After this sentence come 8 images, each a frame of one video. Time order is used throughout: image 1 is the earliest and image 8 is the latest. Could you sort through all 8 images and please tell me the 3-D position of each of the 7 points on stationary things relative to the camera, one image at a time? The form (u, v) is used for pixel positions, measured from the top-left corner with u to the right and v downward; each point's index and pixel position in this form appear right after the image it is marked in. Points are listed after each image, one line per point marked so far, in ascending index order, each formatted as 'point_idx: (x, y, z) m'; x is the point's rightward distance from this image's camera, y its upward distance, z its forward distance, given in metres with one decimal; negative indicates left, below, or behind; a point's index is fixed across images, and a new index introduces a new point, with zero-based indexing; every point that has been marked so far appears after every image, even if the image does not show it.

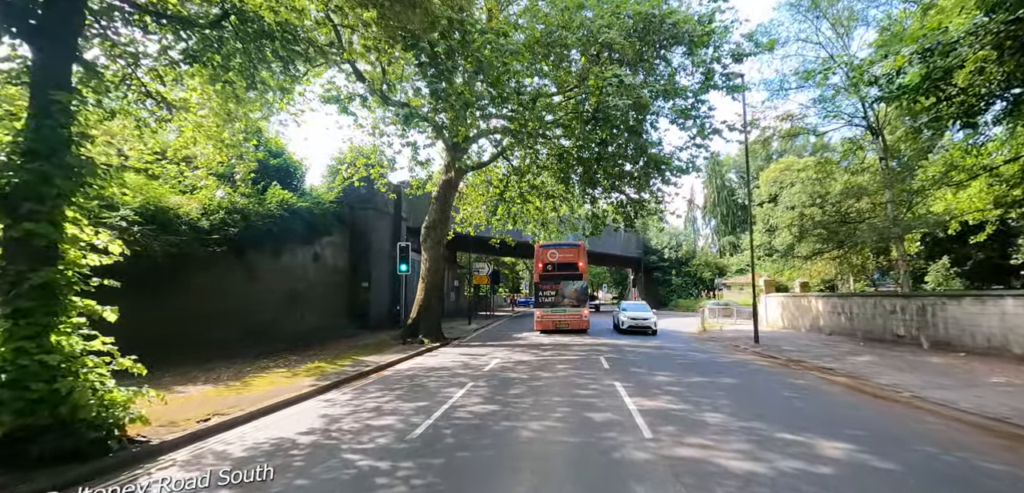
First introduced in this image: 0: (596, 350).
0: (+2.4, -3.0, +13.1) m
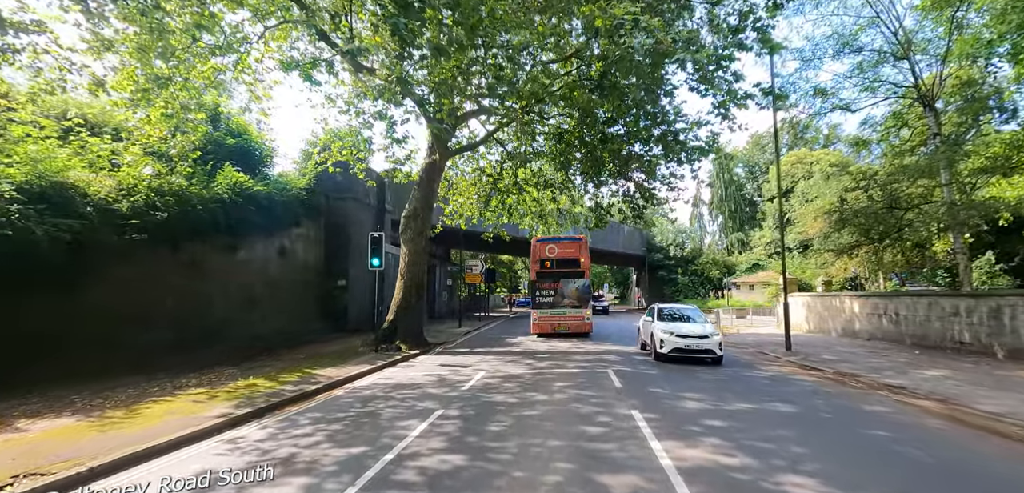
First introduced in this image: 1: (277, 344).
0: (+2.2, -2.8, +11.0) m
1: (-7.9, -3.3, +15.2) m
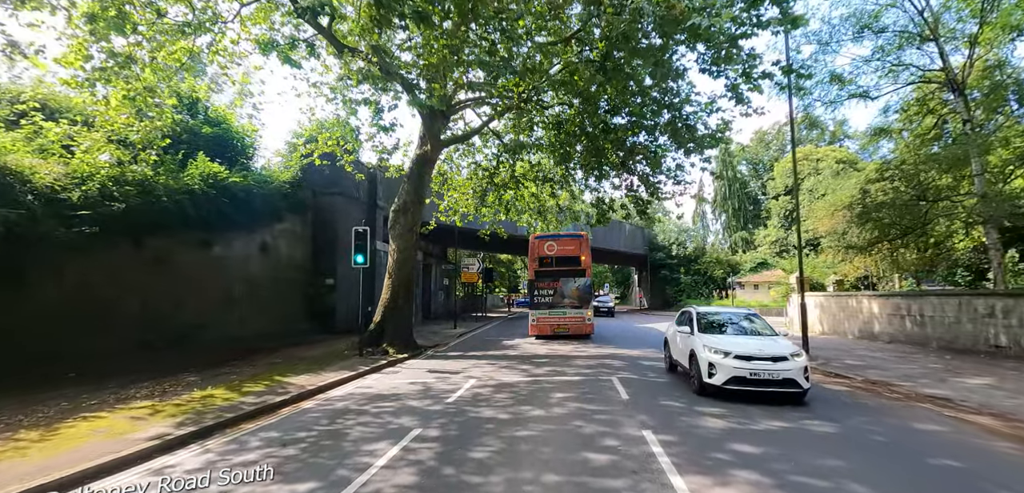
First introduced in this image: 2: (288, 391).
0: (+2.0, -2.7, +10.0) m
1: (-8.0, -3.1, +14.2) m
2: (-3.9, -2.5, +7.8) m
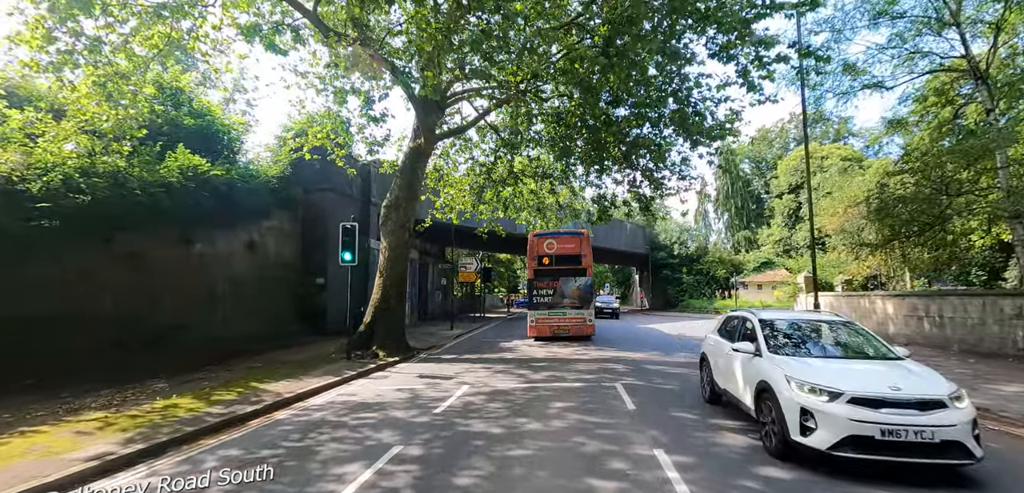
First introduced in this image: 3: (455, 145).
0: (+2.0, -2.6, +9.3) m
1: (-8.1, -3.1, +13.5) m
2: (-4.0, -2.4, +7.2) m
3: (-2.4, +4.3, +19.6) m
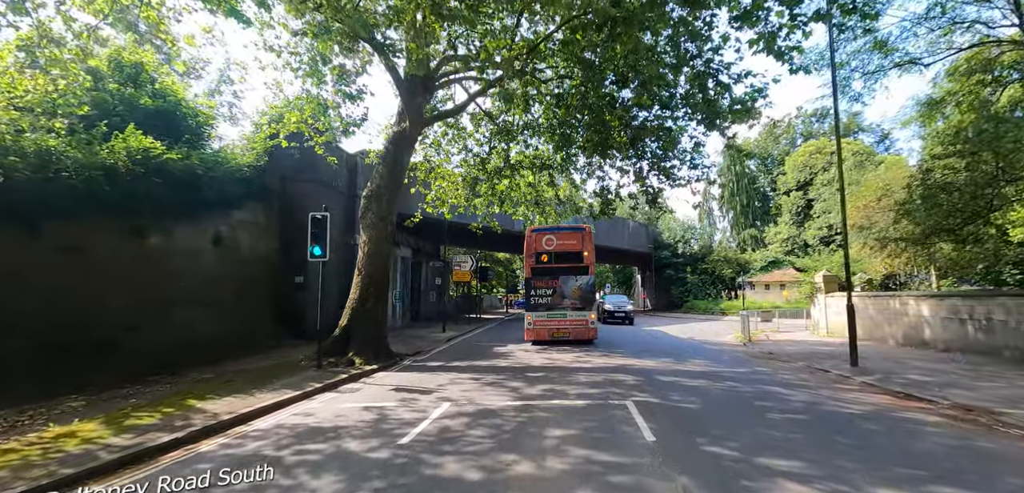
0: (+1.8, -2.4, +8.0) m
1: (-8.2, -2.9, +12.2) m
2: (-4.1, -2.3, +5.8) m
3: (-2.6, +4.5, +18.2) m
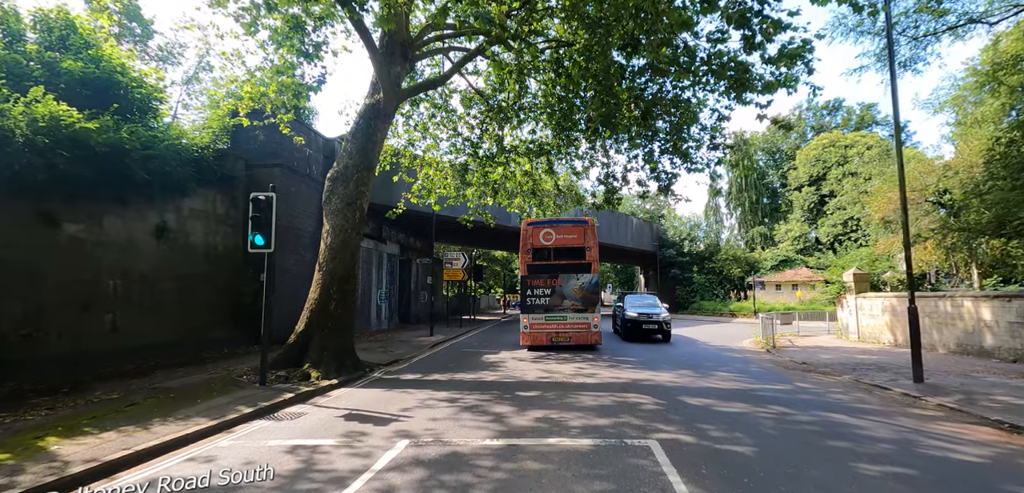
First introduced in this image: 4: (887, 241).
0: (+1.6, -2.2, +6.1) m
1: (-8.4, -2.7, +10.3) m
2: (-4.3, -2.1, +4.0) m
3: (-2.8, +4.7, +16.4) m
4: (+15.6, +0.2, +18.8) m
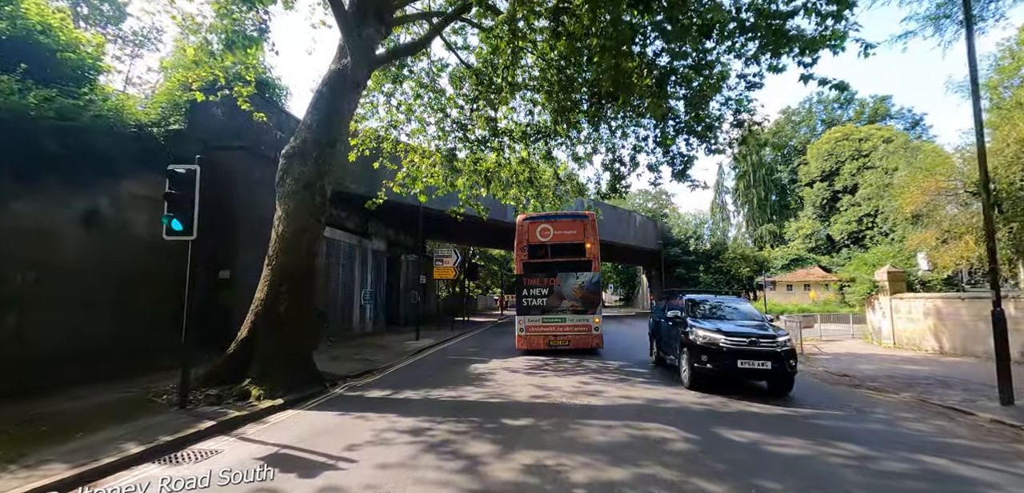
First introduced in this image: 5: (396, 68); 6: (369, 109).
0: (+1.4, -2.0, +4.4) m
1: (-8.6, -2.5, +8.6) m
2: (-4.5, -1.9, +2.3) m
3: (-3.0, +4.9, +14.7) m
4: (+15.4, +0.3, +17.1) m
5: (-3.7, +5.6, +14.2) m
6: (-4.5, +4.3, +14.3) m
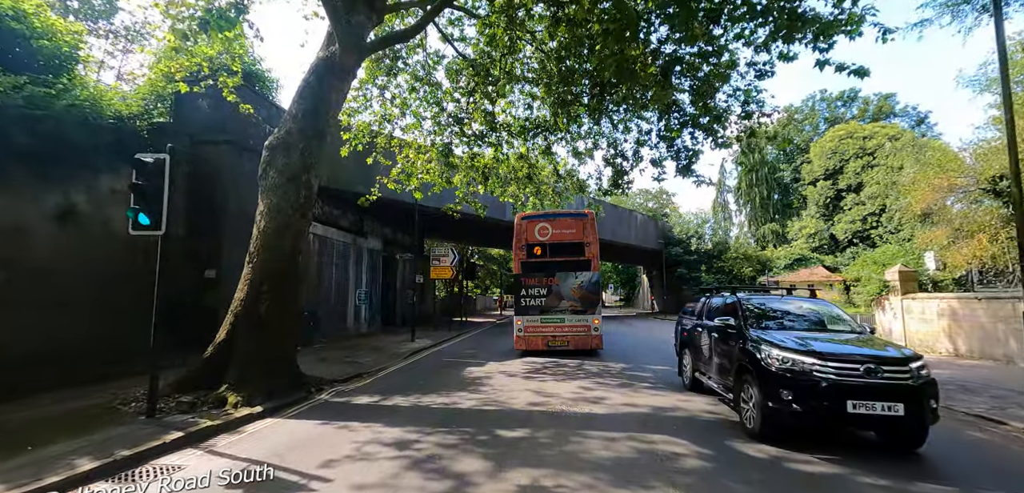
0: (+1.3, -2.0, +4.0) m
1: (-8.7, -2.5, +8.2) m
2: (-4.6, -1.8, +1.8) m
3: (-3.0, +4.9, +14.2) m
4: (+15.3, +0.4, +16.7) m
5: (-3.7, +5.7, +13.7) m
6: (-4.6, +4.4, +13.8) m
